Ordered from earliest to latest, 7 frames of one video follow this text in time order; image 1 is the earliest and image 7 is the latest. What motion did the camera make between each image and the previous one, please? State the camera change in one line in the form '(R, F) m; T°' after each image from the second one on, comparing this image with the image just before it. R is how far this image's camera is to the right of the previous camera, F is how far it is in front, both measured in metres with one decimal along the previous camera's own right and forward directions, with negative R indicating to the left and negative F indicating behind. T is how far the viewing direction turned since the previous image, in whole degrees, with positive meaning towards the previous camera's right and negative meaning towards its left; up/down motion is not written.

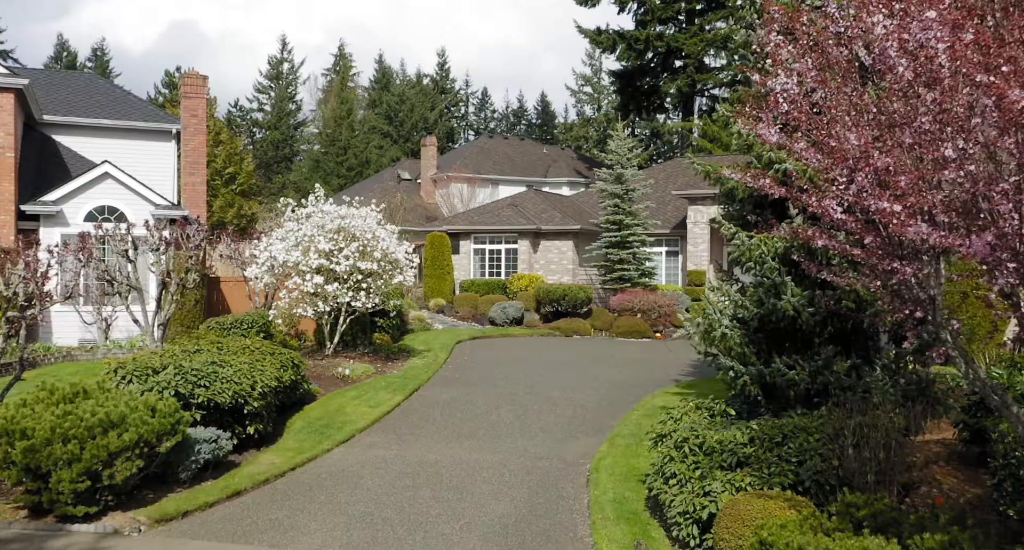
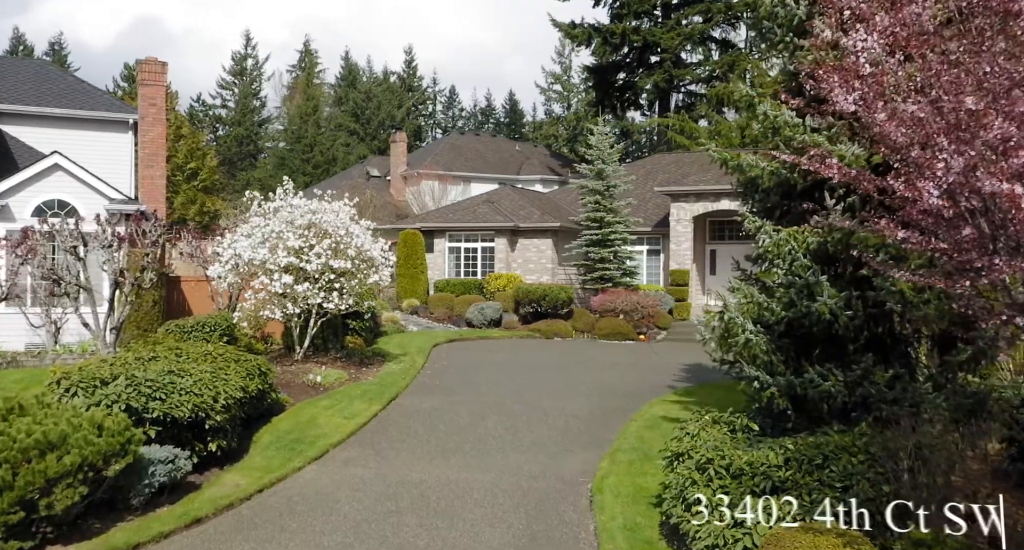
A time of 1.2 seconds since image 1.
(-0.3, +1.0) m; +2°
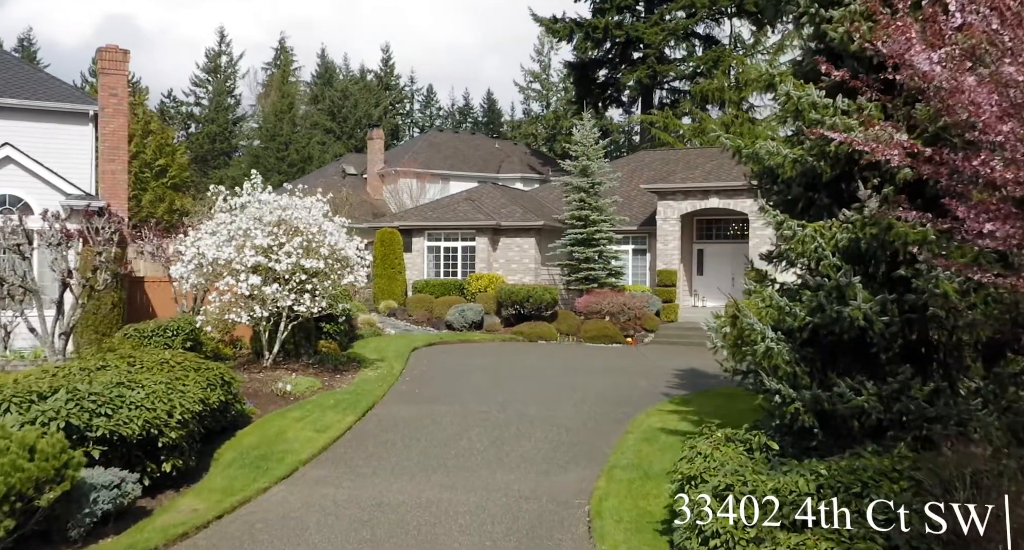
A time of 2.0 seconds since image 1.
(-0.1, +0.9) m; +1°
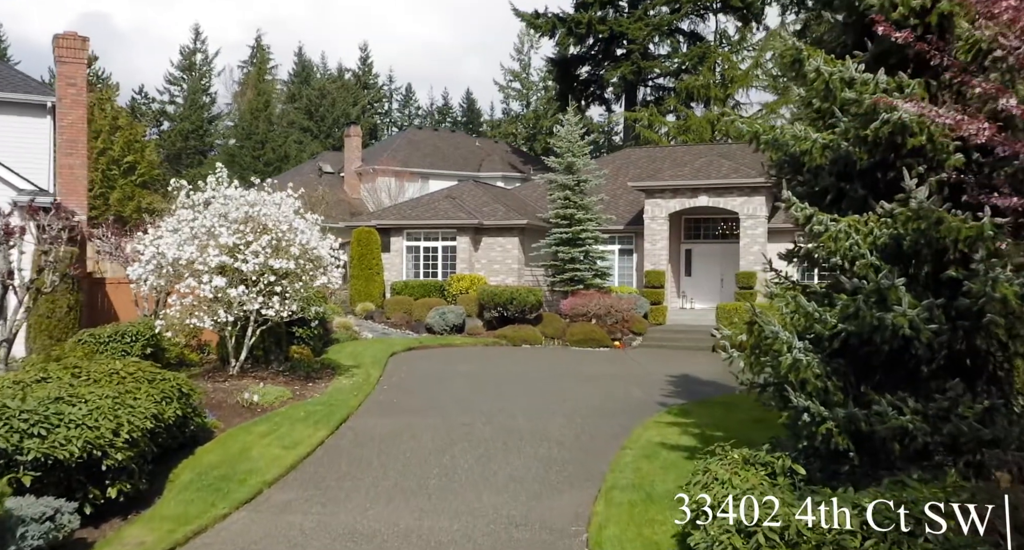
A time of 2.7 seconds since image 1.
(-0.1, +0.9) m; +1°
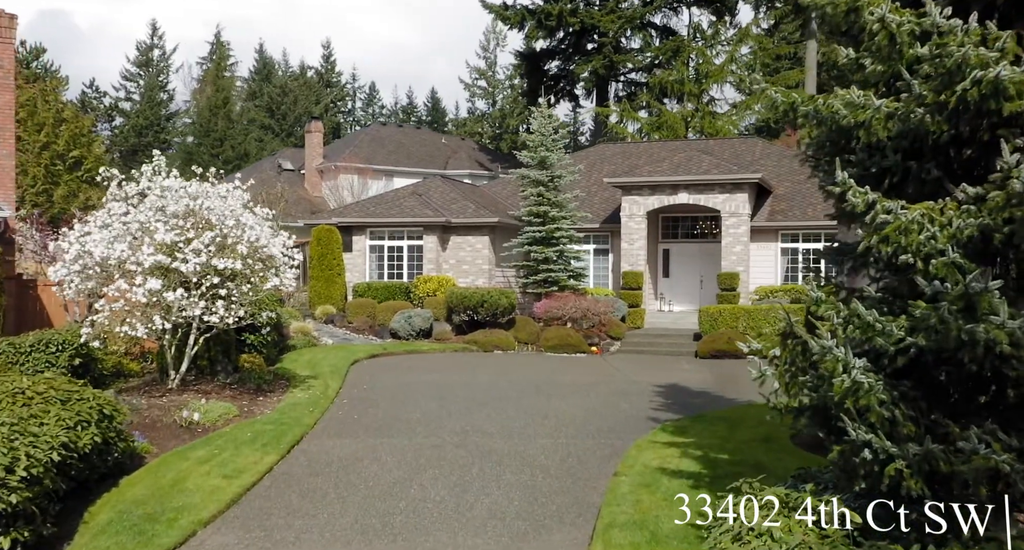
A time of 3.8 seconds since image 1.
(-0.1, +1.3) m; +2°
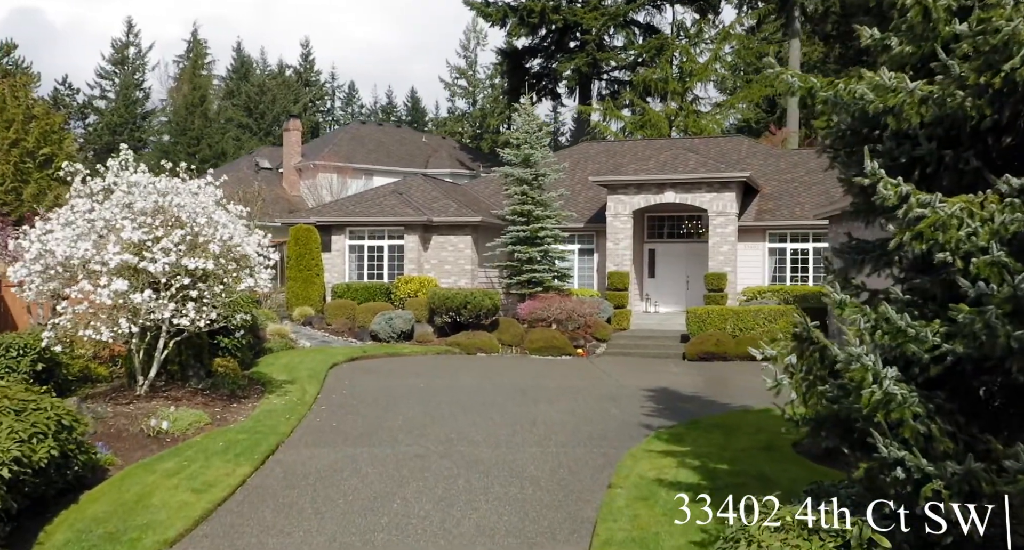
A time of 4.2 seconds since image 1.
(-0.1, +0.5) m; +1°
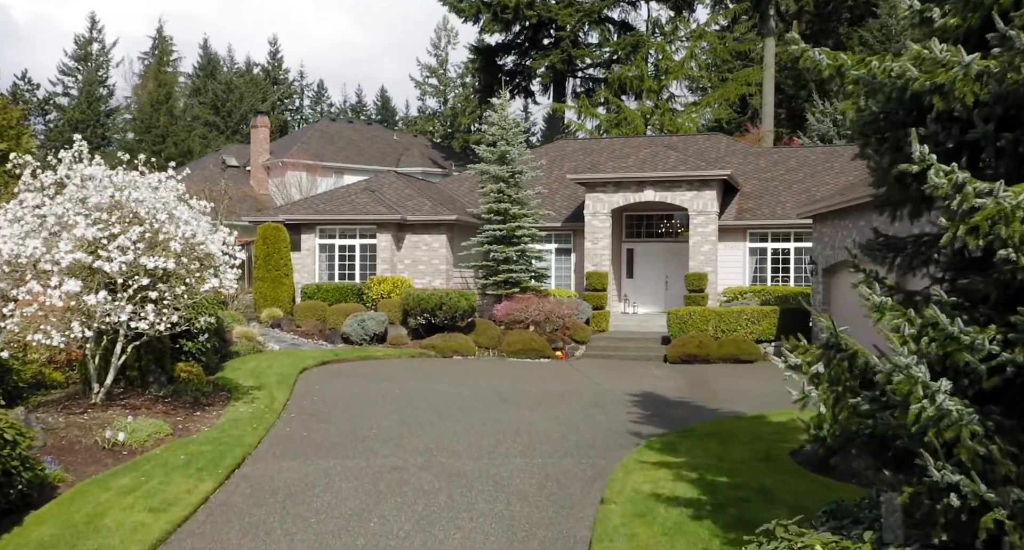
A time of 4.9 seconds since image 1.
(-0.1, +0.6) m; +2°
